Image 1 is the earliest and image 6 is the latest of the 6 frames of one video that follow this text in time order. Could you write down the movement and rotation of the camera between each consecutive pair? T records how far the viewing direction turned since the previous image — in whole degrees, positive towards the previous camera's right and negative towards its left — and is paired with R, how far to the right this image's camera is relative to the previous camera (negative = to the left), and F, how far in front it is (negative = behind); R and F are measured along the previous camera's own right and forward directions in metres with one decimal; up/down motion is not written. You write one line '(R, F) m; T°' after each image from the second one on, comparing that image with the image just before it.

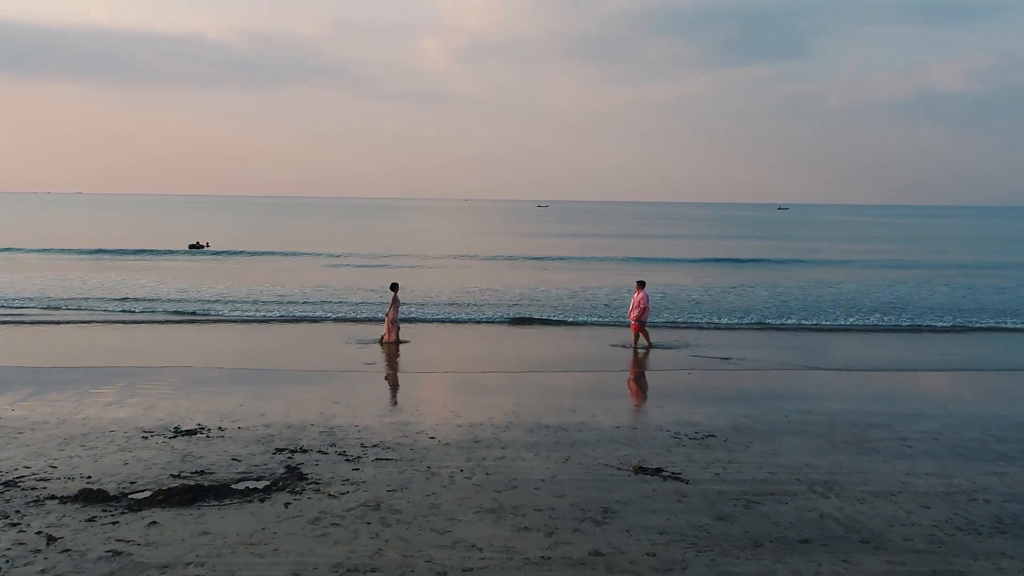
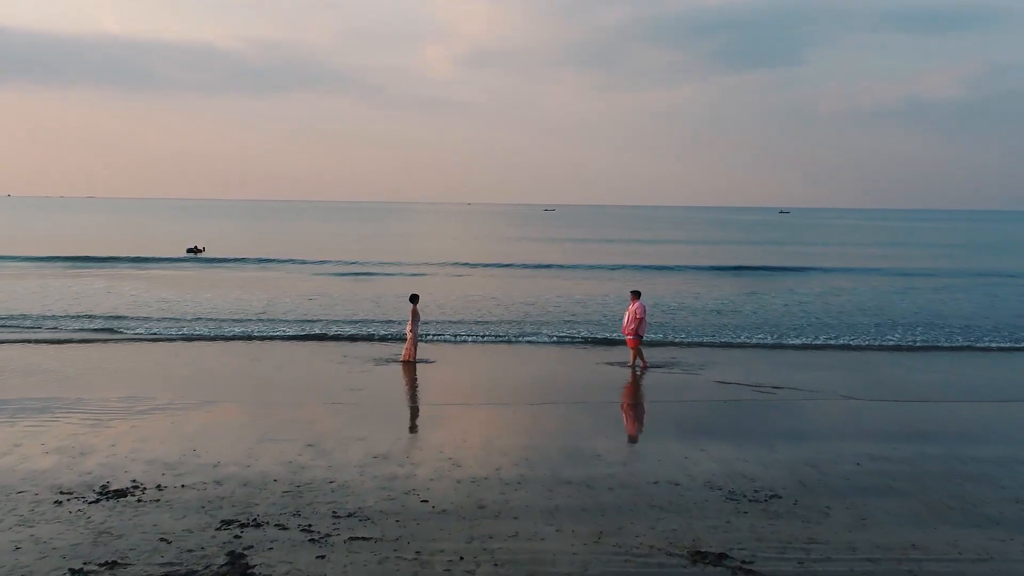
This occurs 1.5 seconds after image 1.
(-0.1, +1.4) m; 0°
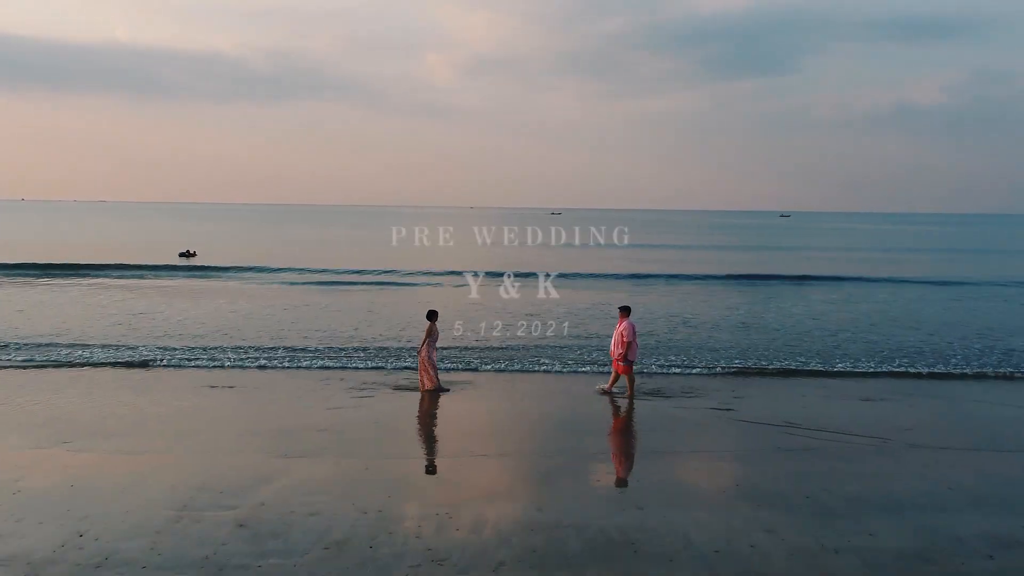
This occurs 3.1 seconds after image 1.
(0.0, +1.8) m; 0°
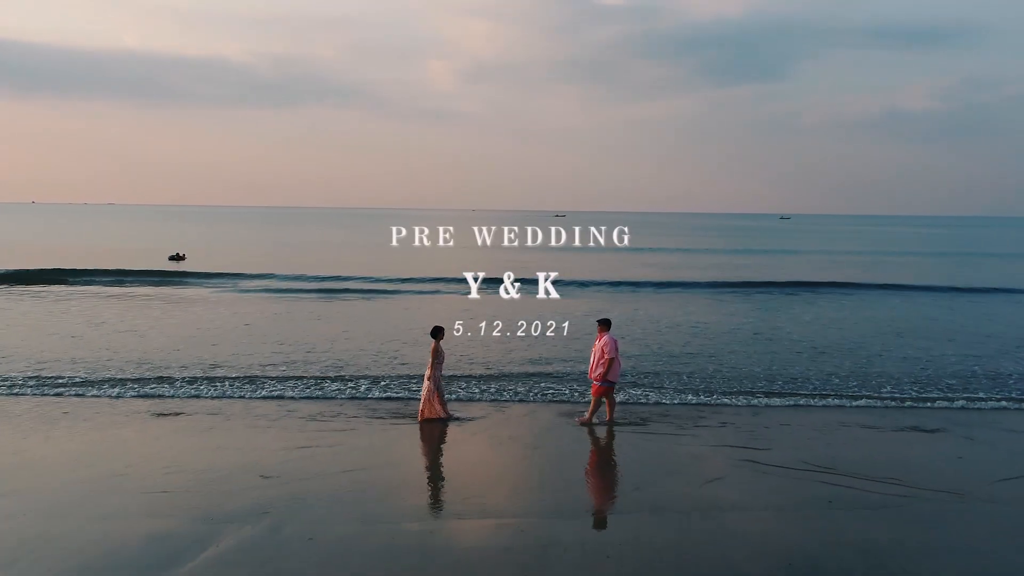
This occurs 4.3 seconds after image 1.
(+0.1, +1.4) m; 0°
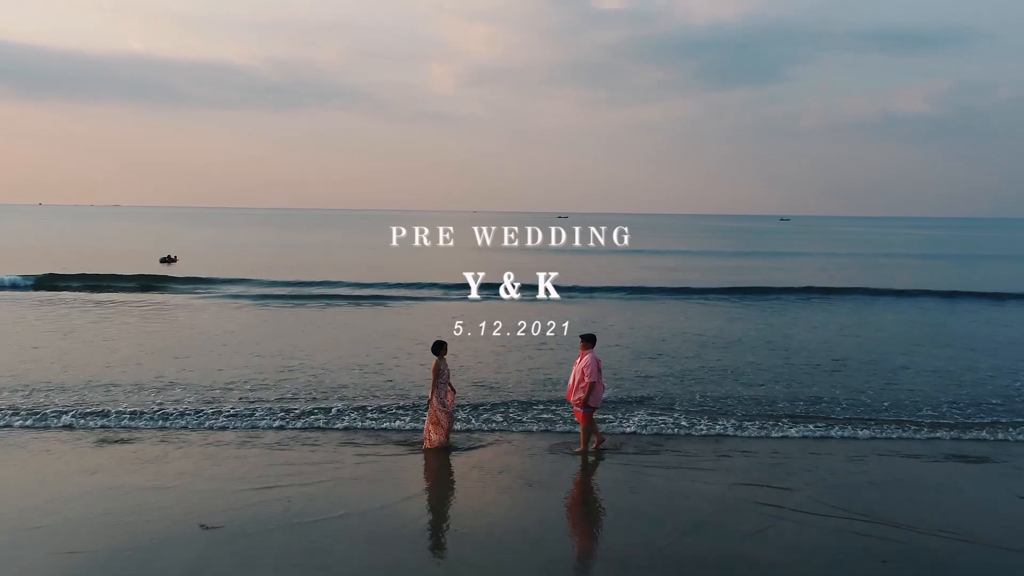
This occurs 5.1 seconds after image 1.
(+0.1, +1.0) m; 0°
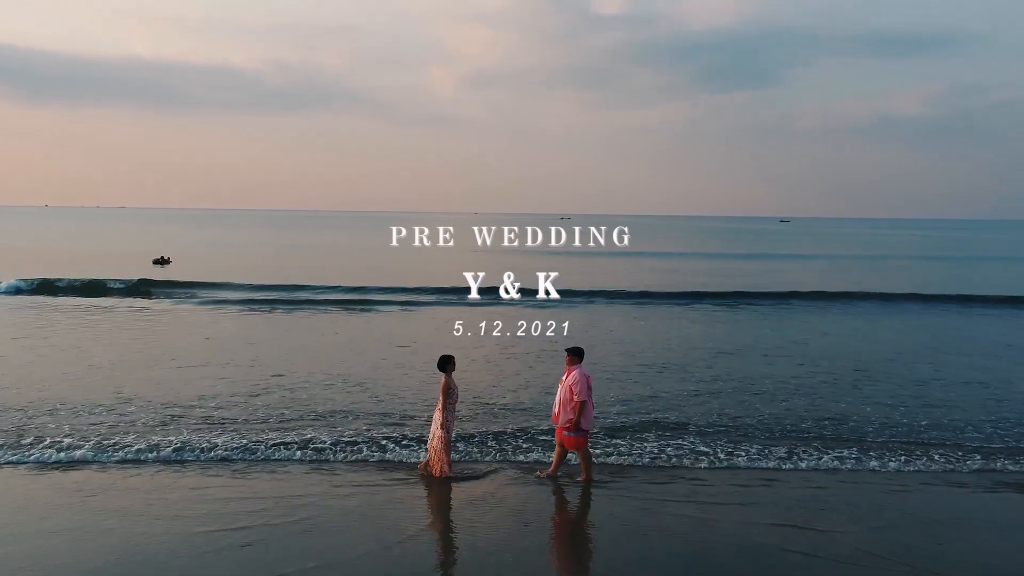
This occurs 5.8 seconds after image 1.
(+0.1, +0.9) m; 0°
